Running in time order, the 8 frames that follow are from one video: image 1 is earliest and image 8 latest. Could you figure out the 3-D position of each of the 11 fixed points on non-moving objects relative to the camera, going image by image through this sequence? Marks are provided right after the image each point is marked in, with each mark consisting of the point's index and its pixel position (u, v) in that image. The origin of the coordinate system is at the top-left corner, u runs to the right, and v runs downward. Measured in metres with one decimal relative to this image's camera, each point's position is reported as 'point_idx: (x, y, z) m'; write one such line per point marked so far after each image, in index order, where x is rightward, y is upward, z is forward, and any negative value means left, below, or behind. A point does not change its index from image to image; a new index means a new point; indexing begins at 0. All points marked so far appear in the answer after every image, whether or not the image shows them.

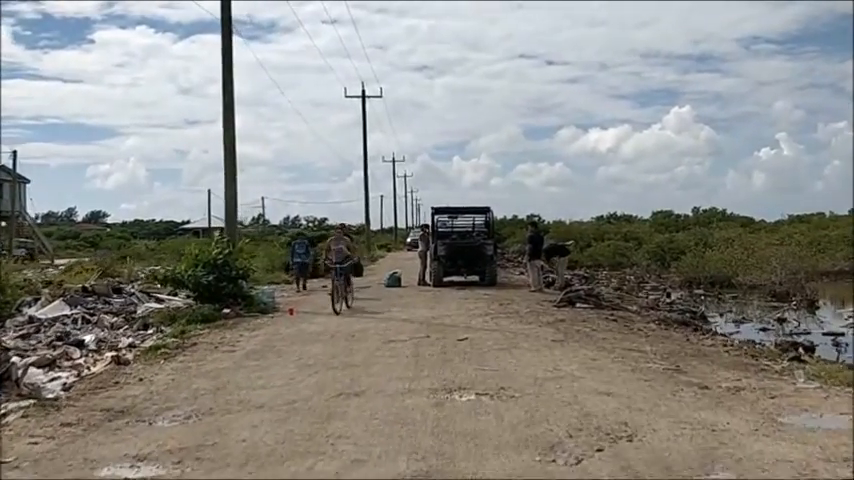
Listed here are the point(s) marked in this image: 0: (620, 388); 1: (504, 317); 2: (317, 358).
0: (+2.6, -2.0, +11.2) m
1: (+1.7, -1.8, +19.0) m
2: (-1.8, -2.0, +14.2) m
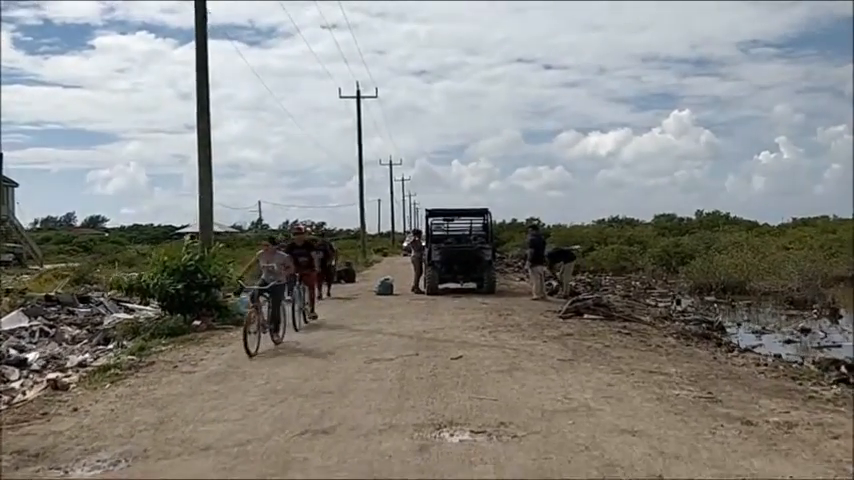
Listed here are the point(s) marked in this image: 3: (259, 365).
0: (+2.4, -2.0, +9.2) m
1: (+1.6, -1.8, +16.9) m
2: (-2.0, -2.1, +12.2) m
3: (-2.8, -2.0, +13.8) m
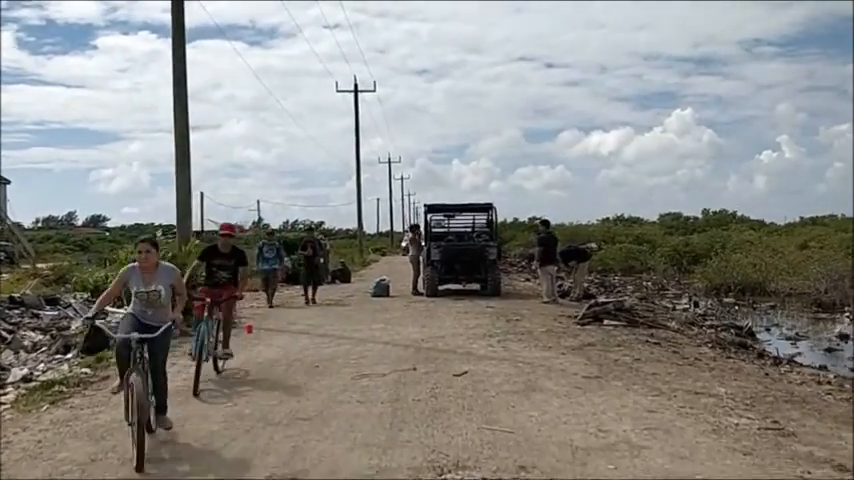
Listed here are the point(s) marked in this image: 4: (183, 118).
0: (+2.4, -2.0, +7.1) m
1: (+1.6, -1.8, +14.8) m
2: (-2.0, -2.0, +10.1) m
3: (-2.8, -2.0, +11.7) m
4: (-5.7, +2.8, +19.9) m
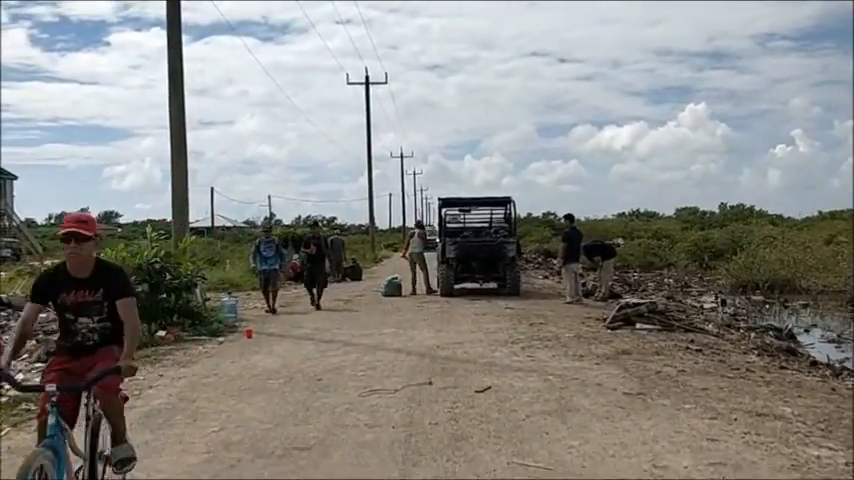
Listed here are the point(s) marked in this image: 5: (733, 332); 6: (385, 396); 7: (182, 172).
0: (+2.5, -1.9, +5.6) m
1: (+1.8, -1.7, +13.4) m
2: (-1.8, -2.0, +8.6) m
3: (-2.6, -1.9, +10.3) m
4: (-5.4, +2.9, +18.5) m
5: (+6.2, -1.9, +17.3) m
6: (-0.5, -1.9, +10.1) m
7: (-5.3, +1.5, +18.3) m
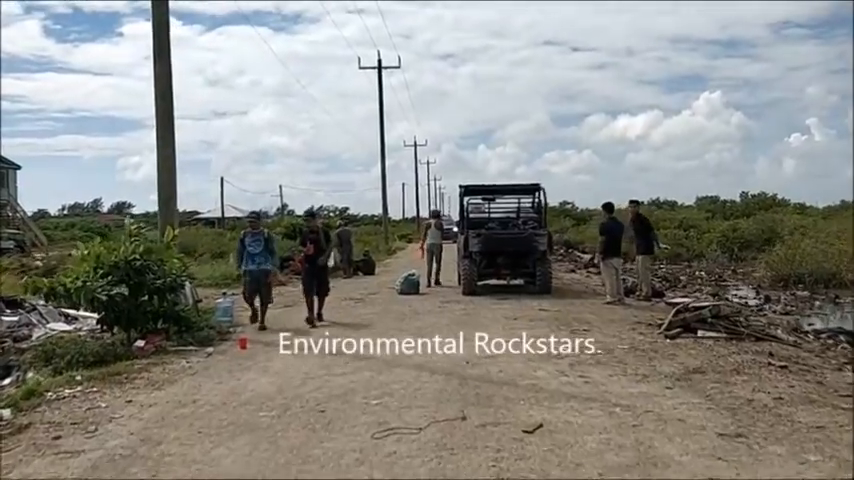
0: (+2.7, -1.9, +3.2) m
1: (+2.2, -1.6, +11.0) m
2: (-1.5, -1.9, +6.3) m
3: (-2.2, -1.9, +8.0) m
4: (-5.0, +3.1, +16.2) m
5: (+6.6, -1.7, +14.8) m
6: (-0.2, -1.8, +7.7) m
7: (-4.9, +1.6, +16.0) m
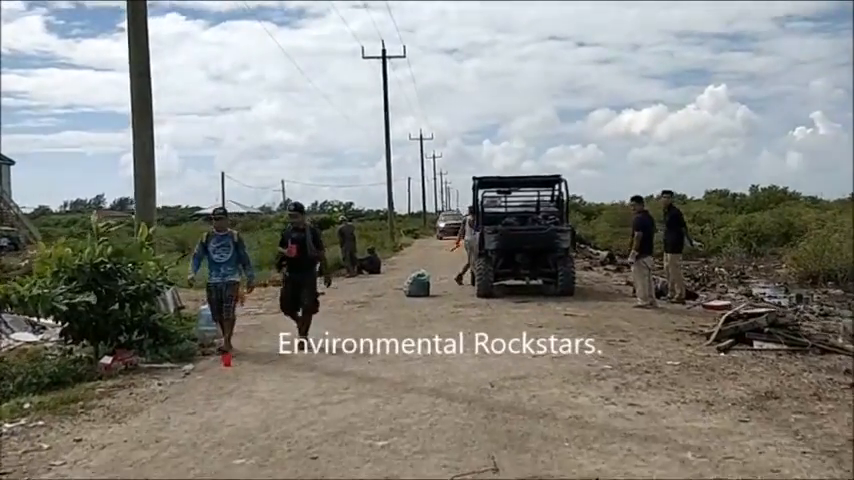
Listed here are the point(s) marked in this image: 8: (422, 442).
0: (+2.9, -2.0, +1.3) m
1: (+2.3, -1.6, +9.1) m
2: (-1.4, -2.0, +4.5) m
3: (-2.1, -1.9, +6.2) m
4: (-4.8, +3.1, +14.3) m
5: (+6.8, -1.7, +12.9) m
6: (0.0, -1.8, +5.9) m
7: (-4.7, +1.6, +14.2) m
8: (0.0, -1.7, +7.3) m
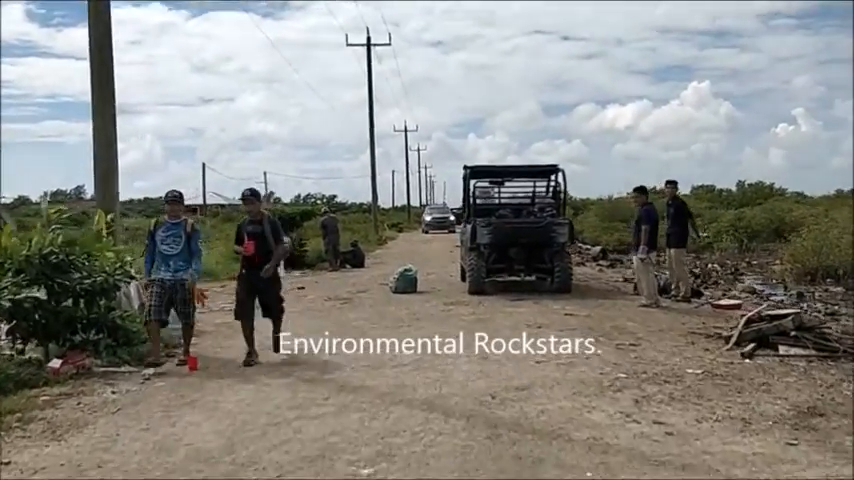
0: (+3.0, -2.0, +0.2) m
1: (+2.3, -1.5, +8.0) m
2: (-1.4, -1.9, +3.2) m
3: (-2.1, -1.8, +4.9) m
4: (-5.0, +3.2, +13.0) m
5: (+6.7, -1.6, +11.9) m
6: (0.0, -1.8, +4.7) m
7: (-4.8, +1.8, +12.8) m
8: (-0.1, -1.7, +6.1) m
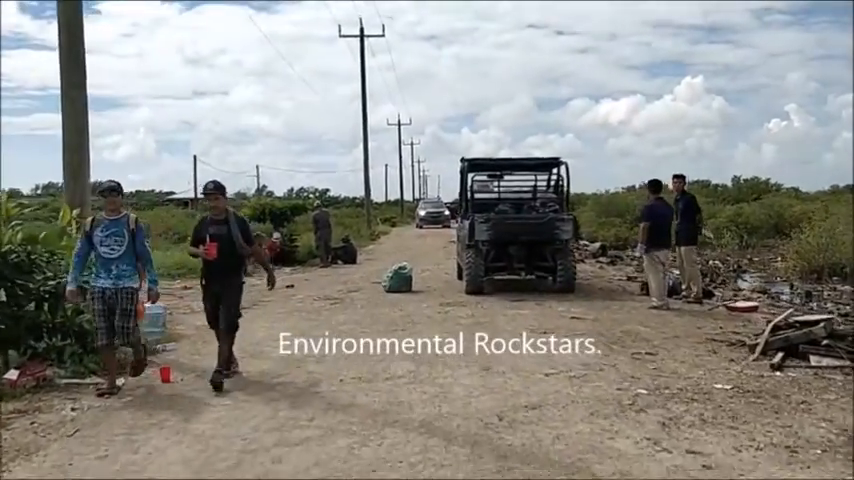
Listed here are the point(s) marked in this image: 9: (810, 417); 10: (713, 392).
0: (+3.0, -2.0, -0.7) m
1: (+2.3, -1.5, +7.0) m
2: (-1.3, -1.9, +2.3) m
3: (-2.1, -1.8, +4.0) m
4: (-5.0, +3.3, +11.9) m
5: (+6.7, -1.6, +10.9) m
6: (0.0, -1.8, +3.7) m
7: (-4.9, +1.8, +11.8) m
8: (-0.1, -1.7, +5.1) m
9: (+3.3, -1.5, +7.4) m
10: (+2.8, -1.5, +8.2) m
